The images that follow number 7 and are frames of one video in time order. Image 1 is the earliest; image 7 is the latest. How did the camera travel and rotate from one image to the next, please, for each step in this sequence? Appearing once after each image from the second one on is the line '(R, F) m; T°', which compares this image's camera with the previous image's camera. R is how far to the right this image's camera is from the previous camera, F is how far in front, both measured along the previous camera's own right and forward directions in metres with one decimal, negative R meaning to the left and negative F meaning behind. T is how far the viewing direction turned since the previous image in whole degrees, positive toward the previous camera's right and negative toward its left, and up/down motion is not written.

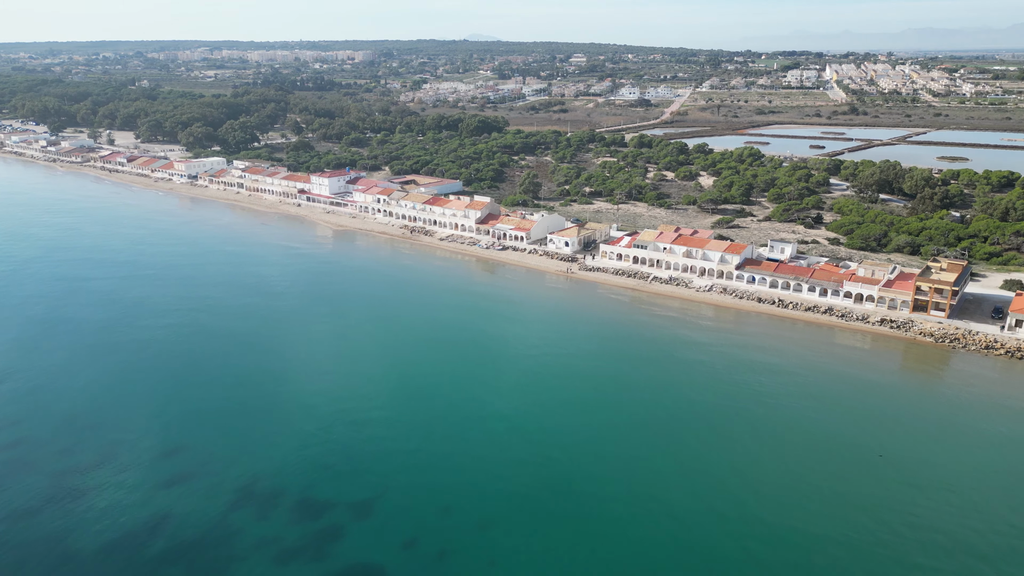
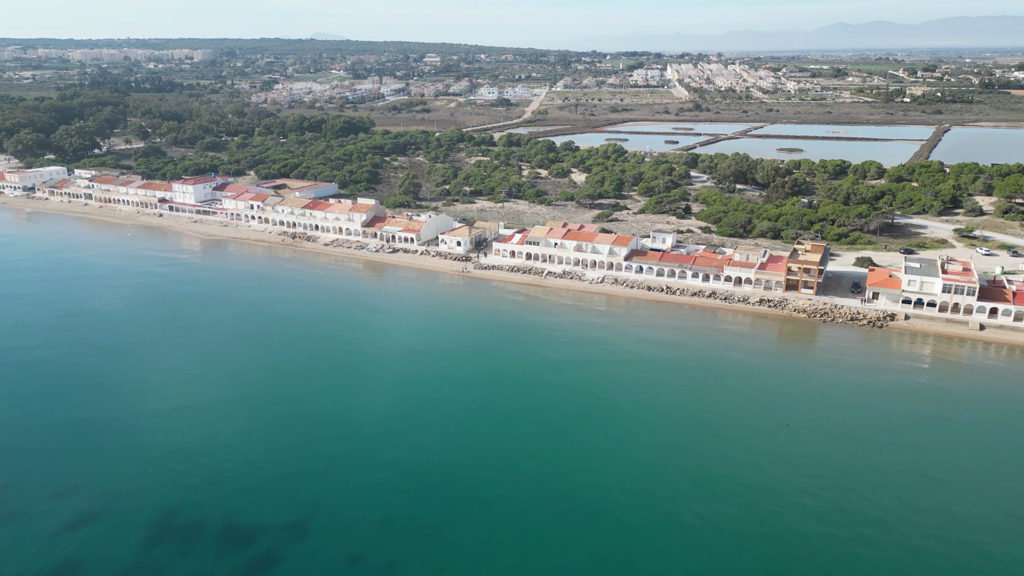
(-1.7, +0.2) m; +10°
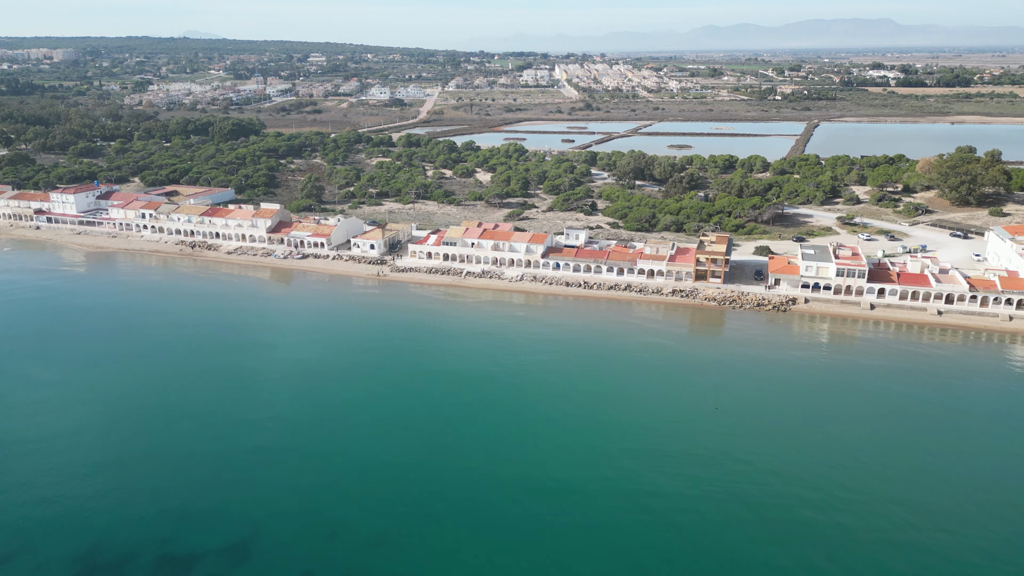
(-1.1, +0.1) m; +8°
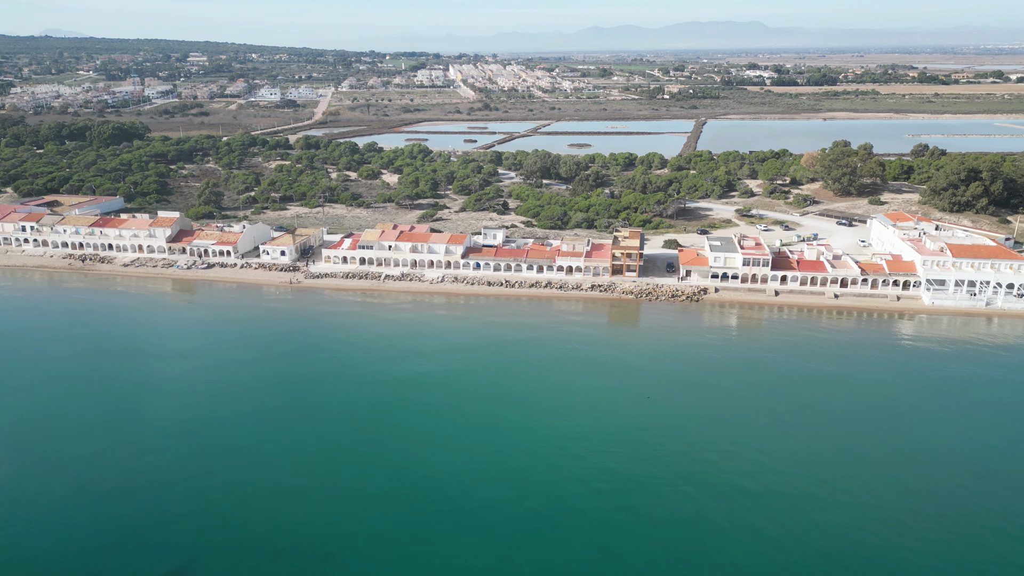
(-1.0, 0.0) m; +8°
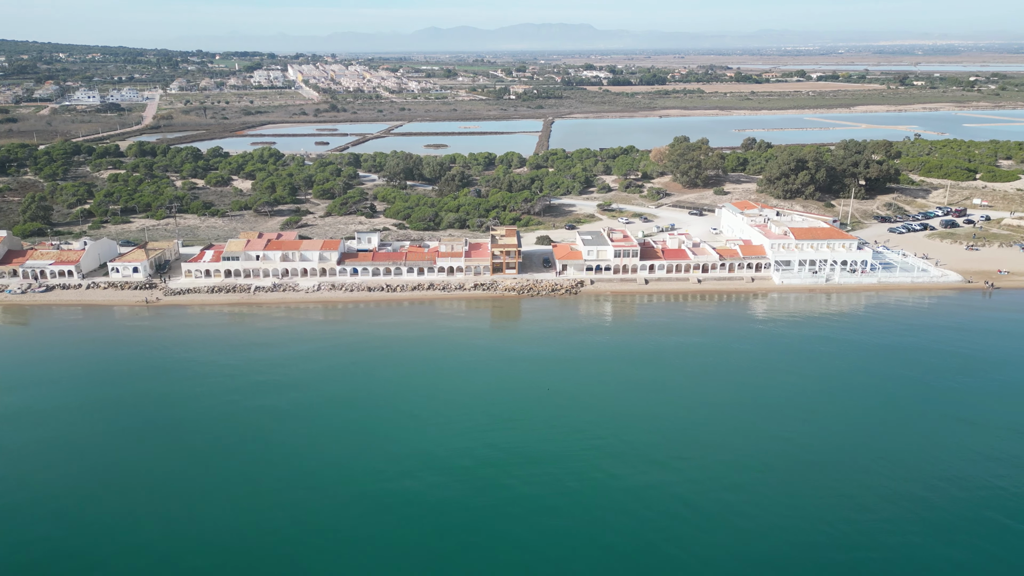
(-1.3, +0.1) m; +11°
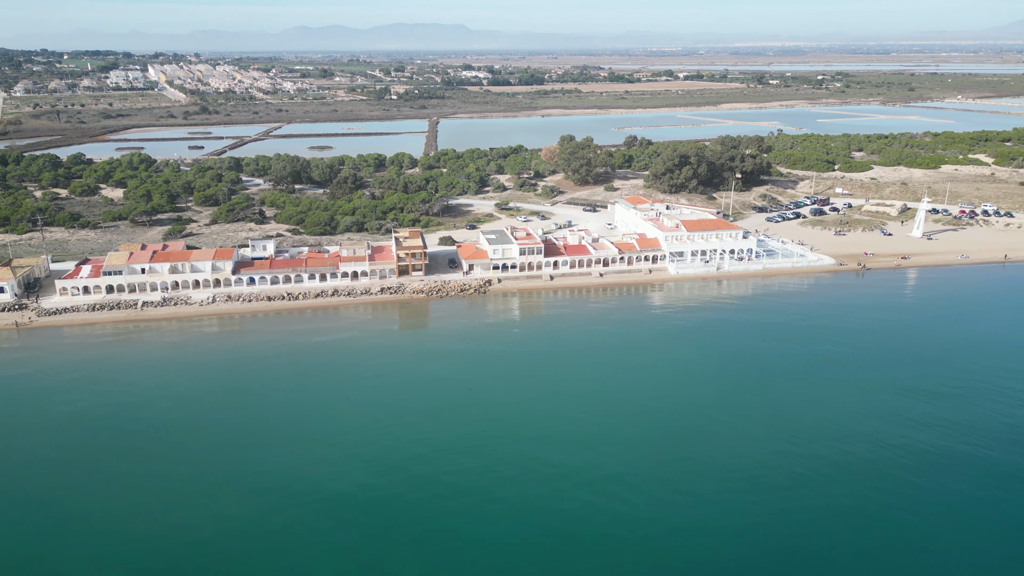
(-1.0, +0.1) m; +9°
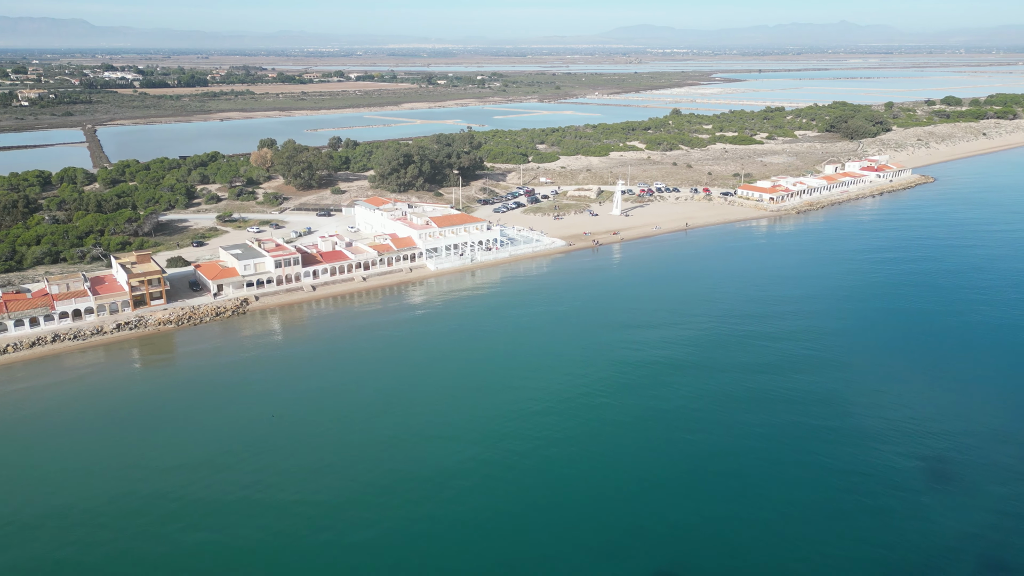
(-3.5, +1.0) m; +23°
